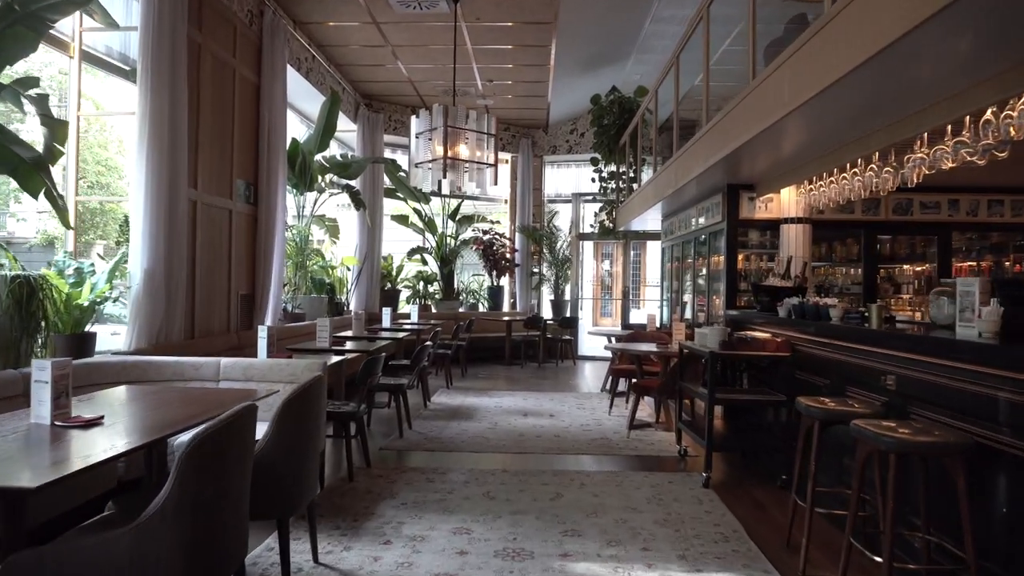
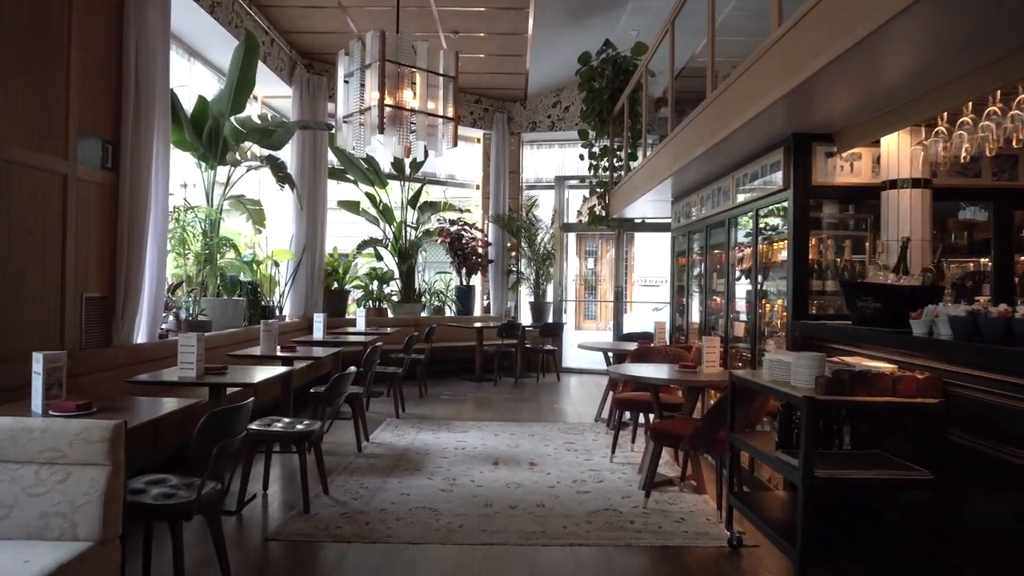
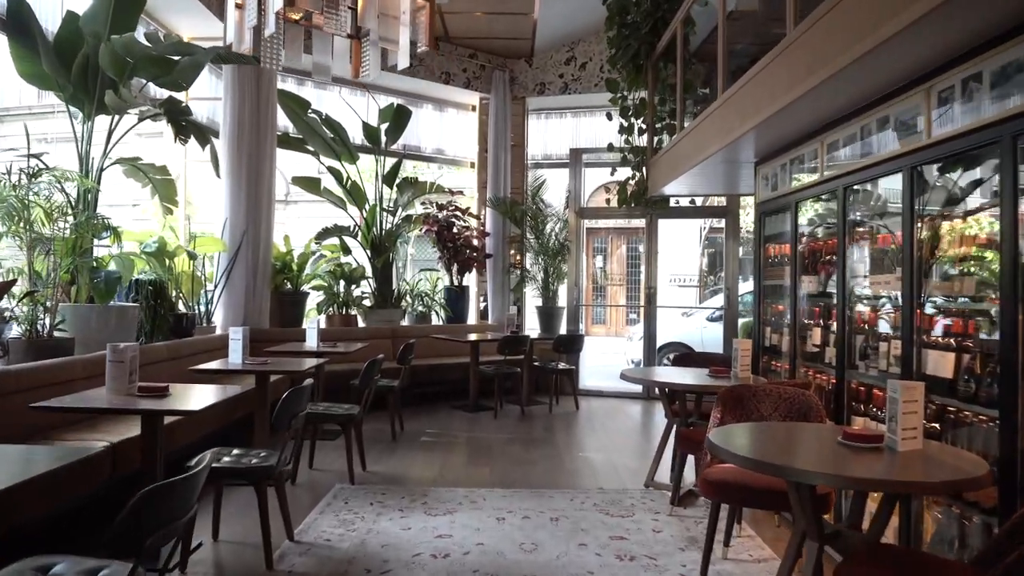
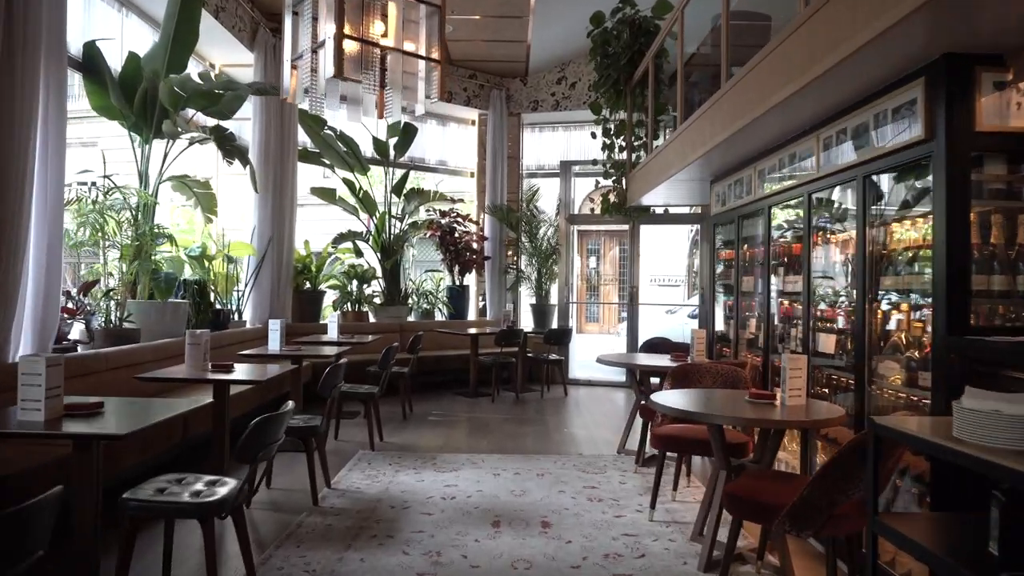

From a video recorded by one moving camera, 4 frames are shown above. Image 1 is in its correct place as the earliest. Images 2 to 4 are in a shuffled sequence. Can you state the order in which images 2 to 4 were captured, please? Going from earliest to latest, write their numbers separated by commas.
2, 4, 3
